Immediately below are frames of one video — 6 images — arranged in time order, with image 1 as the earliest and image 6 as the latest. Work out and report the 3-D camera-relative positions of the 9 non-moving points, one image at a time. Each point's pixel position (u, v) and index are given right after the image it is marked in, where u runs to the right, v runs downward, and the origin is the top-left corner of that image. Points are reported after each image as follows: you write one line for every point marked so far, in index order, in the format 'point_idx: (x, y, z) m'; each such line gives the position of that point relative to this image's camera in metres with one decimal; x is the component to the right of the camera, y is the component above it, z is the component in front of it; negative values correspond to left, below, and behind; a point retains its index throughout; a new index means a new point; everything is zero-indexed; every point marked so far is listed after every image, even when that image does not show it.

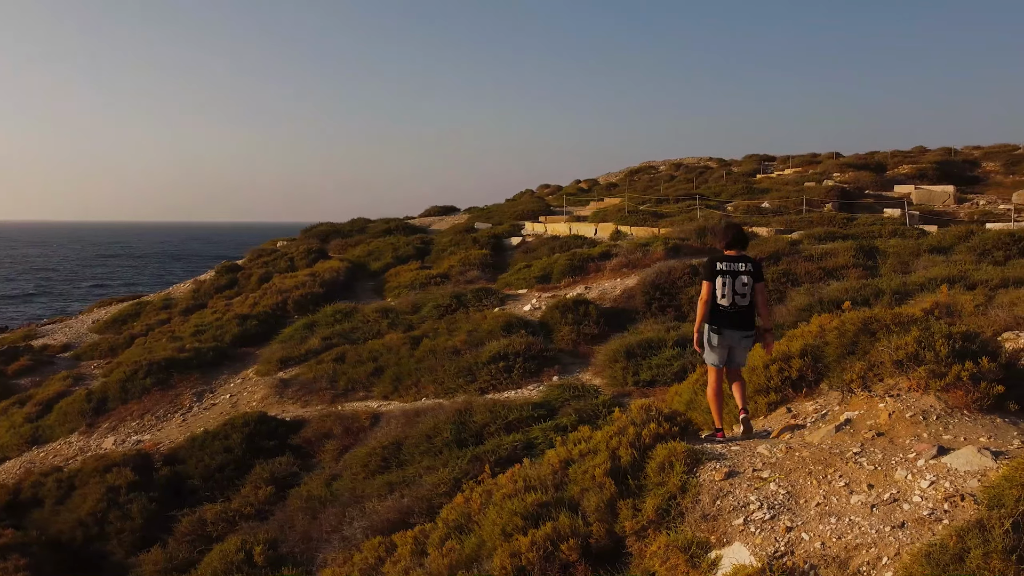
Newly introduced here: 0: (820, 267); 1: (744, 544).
0: (+3.8, +0.3, +10.2) m
1: (+1.0, -1.1, +3.4) m
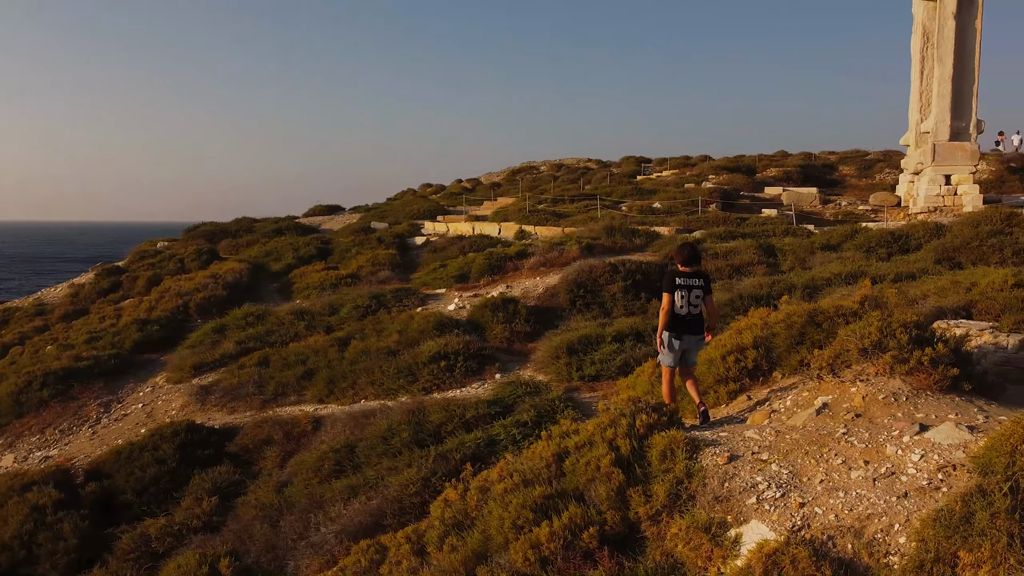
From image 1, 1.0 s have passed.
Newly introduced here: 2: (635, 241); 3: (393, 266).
0: (+2.8, +0.3, +10.8) m
1: (+1.1, -1.0, +3.7) m
2: (+2.0, +0.7, +12.9) m
3: (-2.0, +0.4, +13.9) m
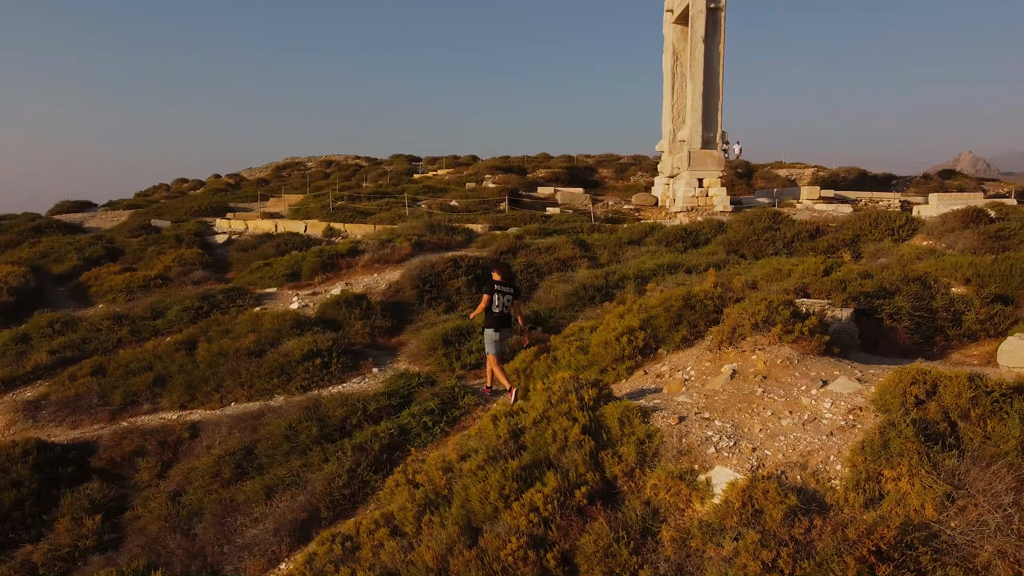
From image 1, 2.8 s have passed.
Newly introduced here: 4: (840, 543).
0: (+0.6, +0.4, +11.8) m
1: (+1.2, -1.0, +4.5) m
2: (-0.9, +0.8, +13.5) m
3: (-5.0, +0.4, +13.2) m
4: (+1.5, -1.2, +3.8) m
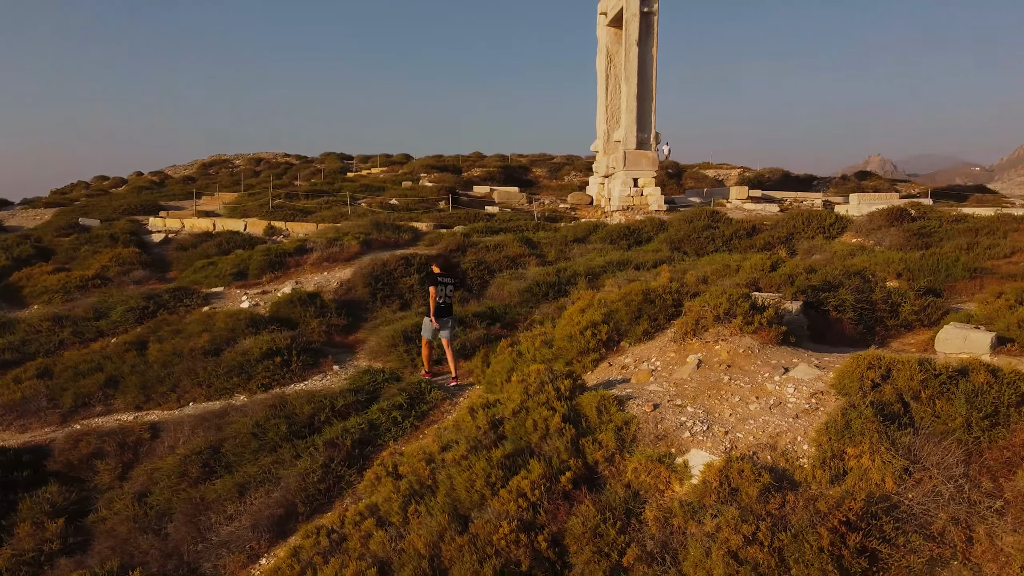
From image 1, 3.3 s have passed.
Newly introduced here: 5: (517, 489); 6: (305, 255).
0: (-0.1, +0.5, +11.9) m
1: (+1.1, -0.9, +4.7) m
2: (-1.8, +0.9, +13.5) m
3: (-5.8, +0.4, +12.9) m
4: (+1.5, -1.1, +4.1) m
5: (0.0, -1.2, +4.7) m
6: (-3.1, +0.5, +12.1) m
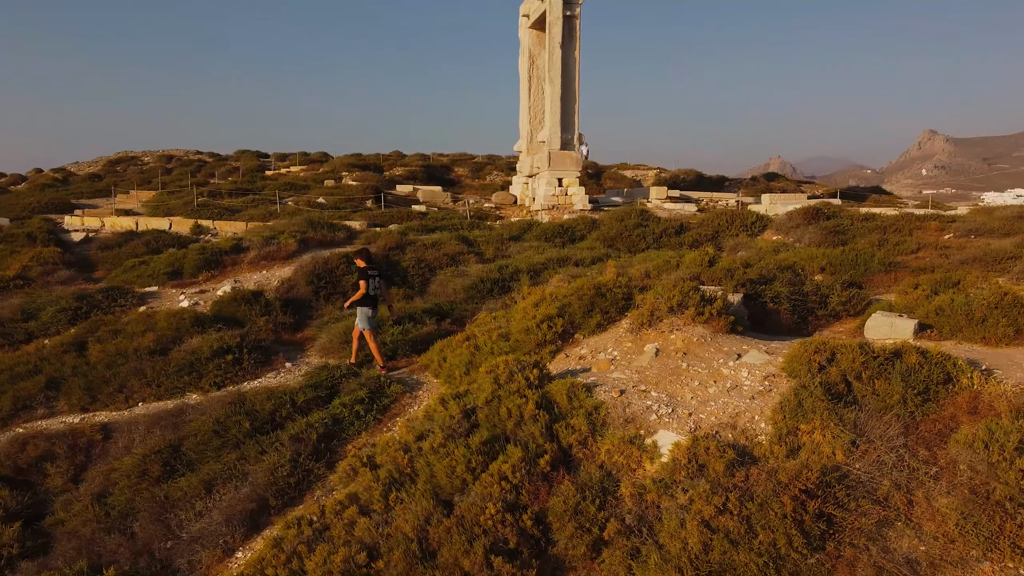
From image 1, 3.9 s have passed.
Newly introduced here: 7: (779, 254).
0: (-1.0, +0.5, +12.1) m
1: (+1.0, -0.9, +5.1) m
2: (-2.8, +0.9, +13.5) m
3: (-6.8, +0.4, +12.4) m
4: (+1.5, -1.1, +4.5) m
5: (-0.1, -1.1, +4.9) m
6: (-4.0, +0.5, +12.0) m
7: (+3.3, +0.4, +10.0) m
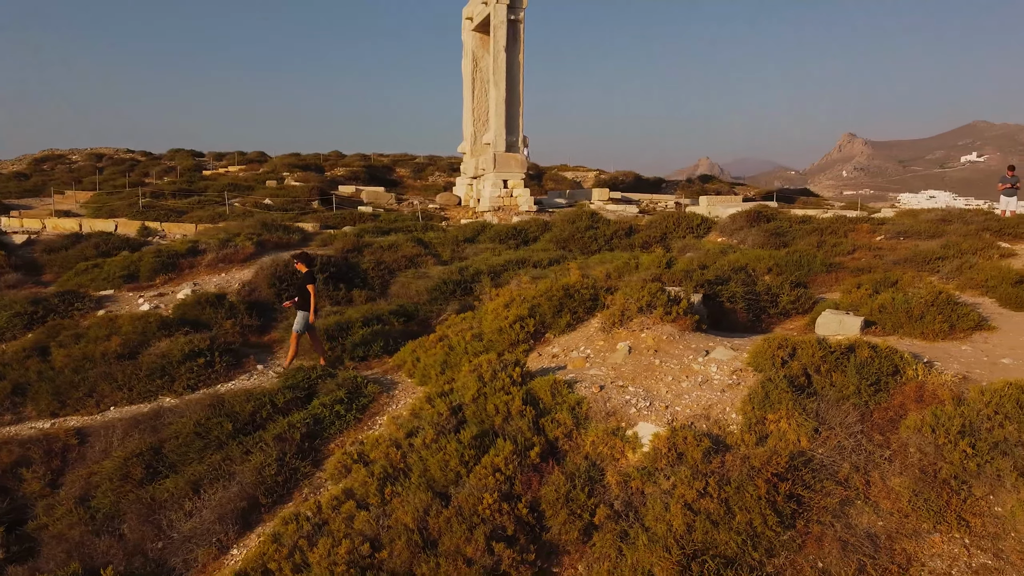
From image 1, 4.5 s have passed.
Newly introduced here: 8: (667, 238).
0: (-1.7, +0.5, +12.3) m
1: (+0.9, -0.9, +5.4) m
2: (-3.6, +0.9, +13.6) m
3: (-7.4, +0.3, +12.2) m
4: (+1.4, -1.1, +4.9) m
5: (-0.1, -1.1, +5.2) m
6: (-4.6, +0.5, +11.9) m
7: (+2.8, +0.4, +10.6) m
8: (+2.5, +0.8, +13.1) m
